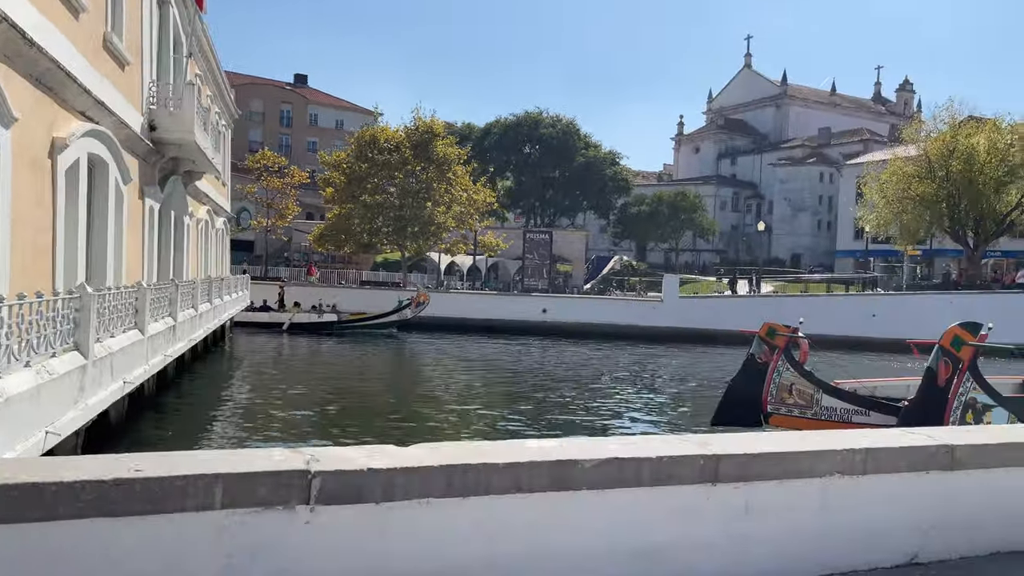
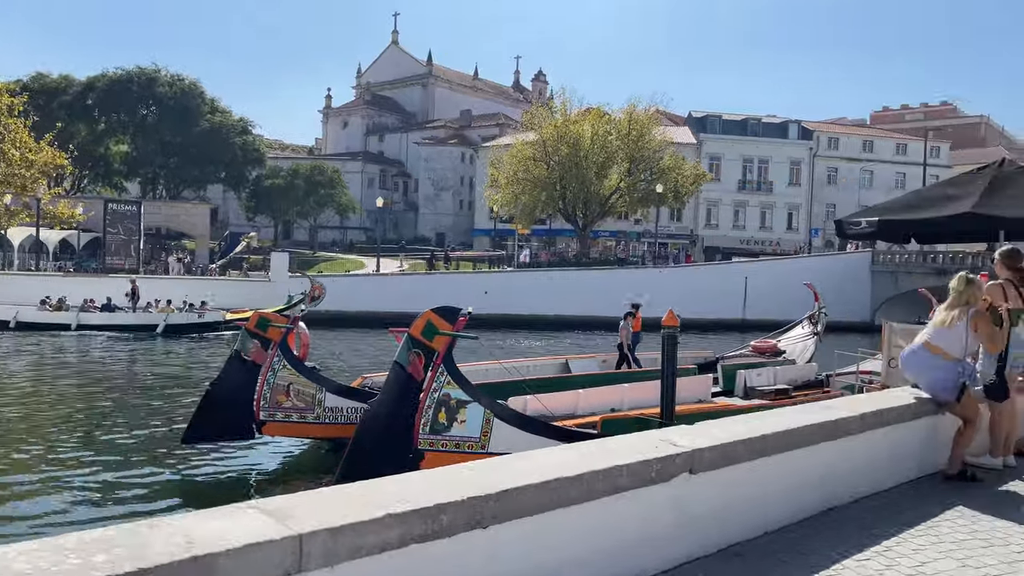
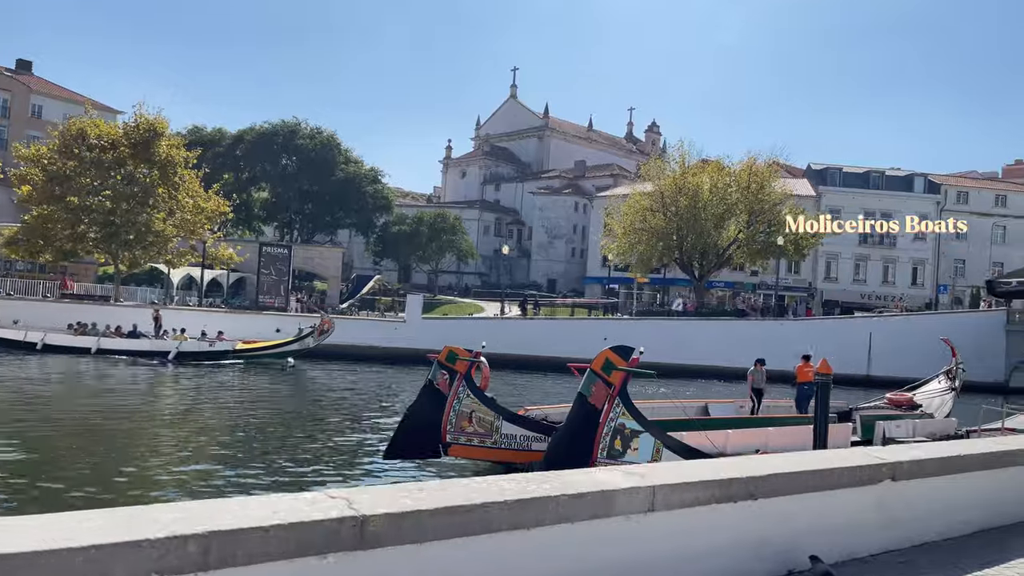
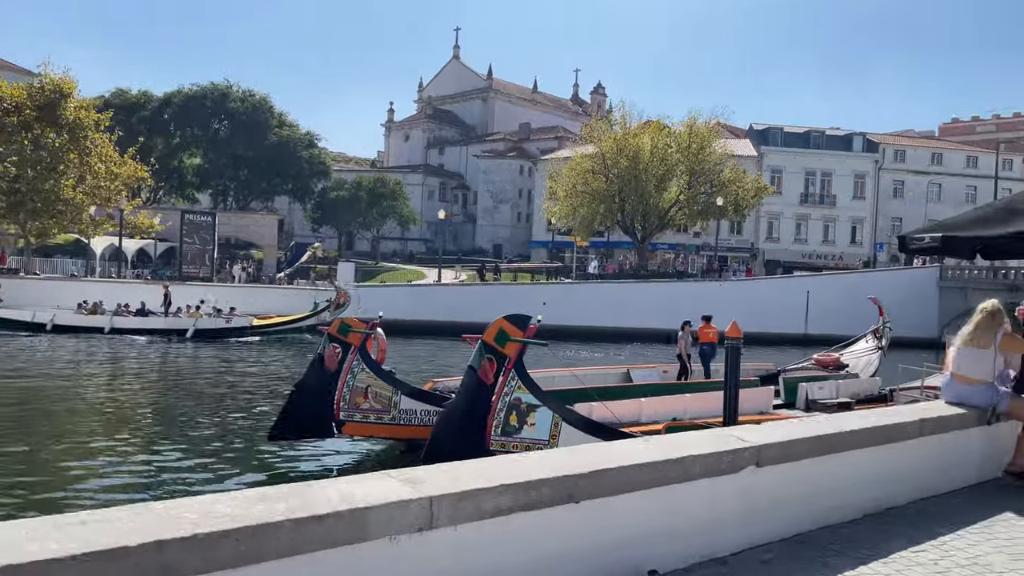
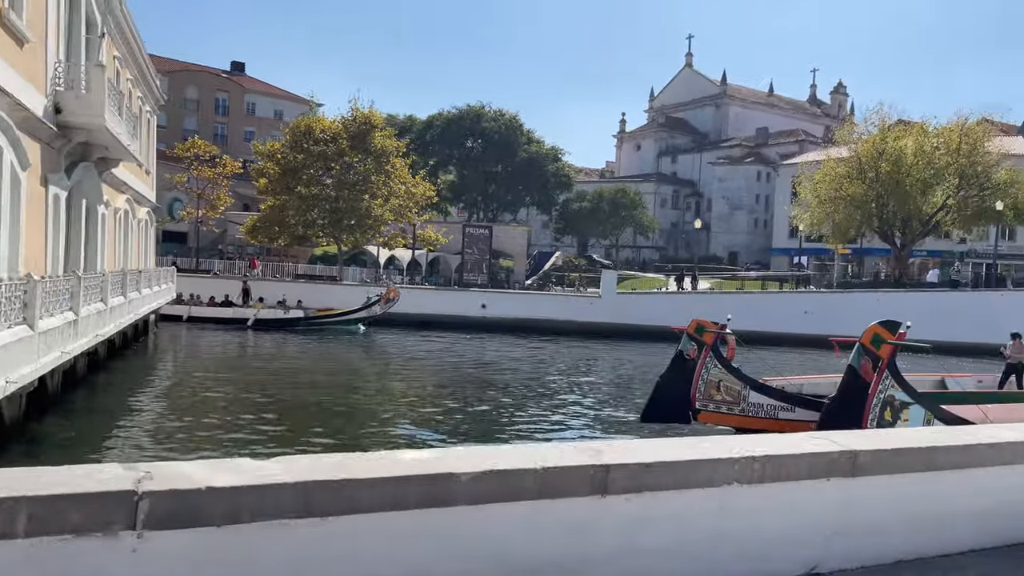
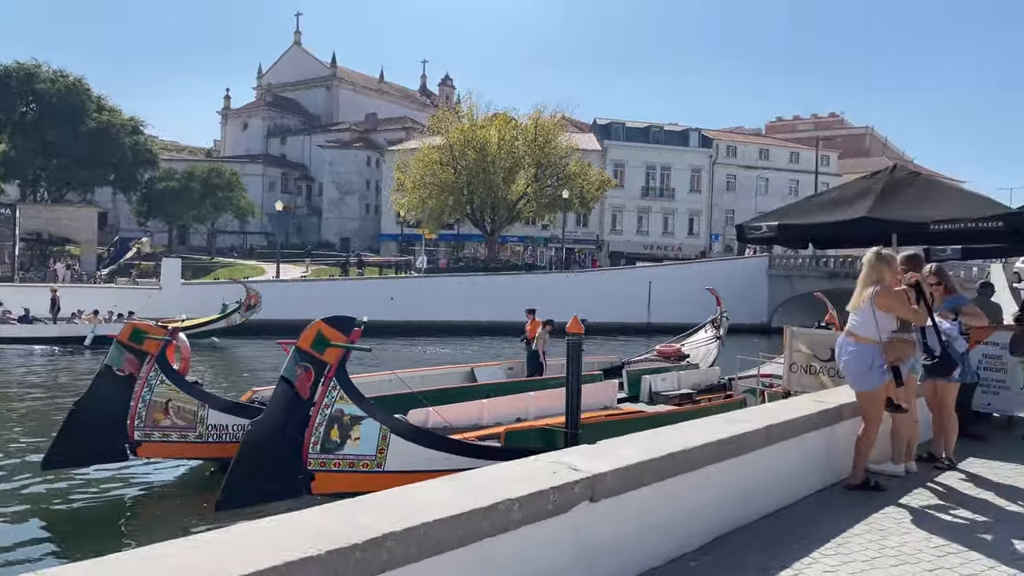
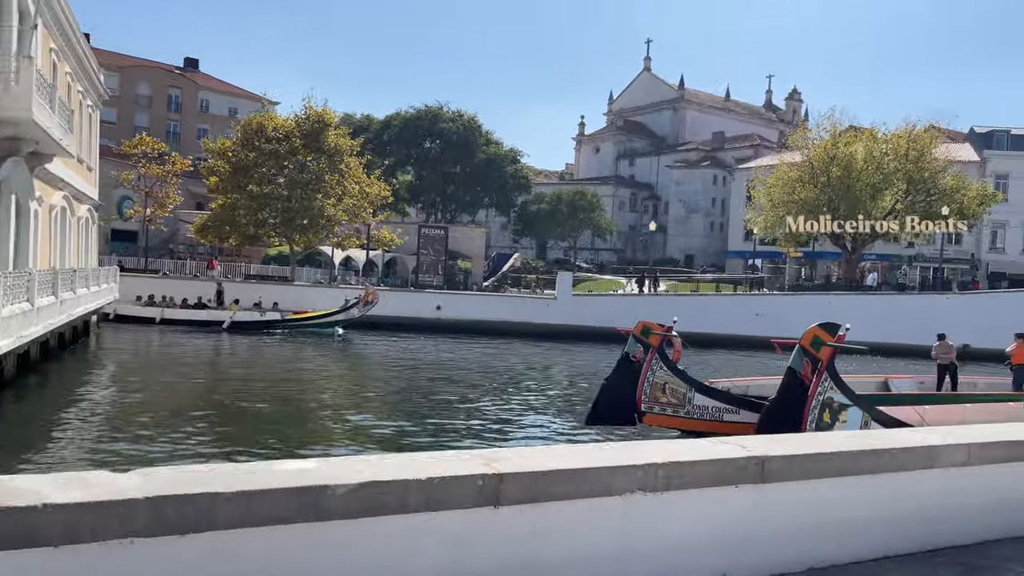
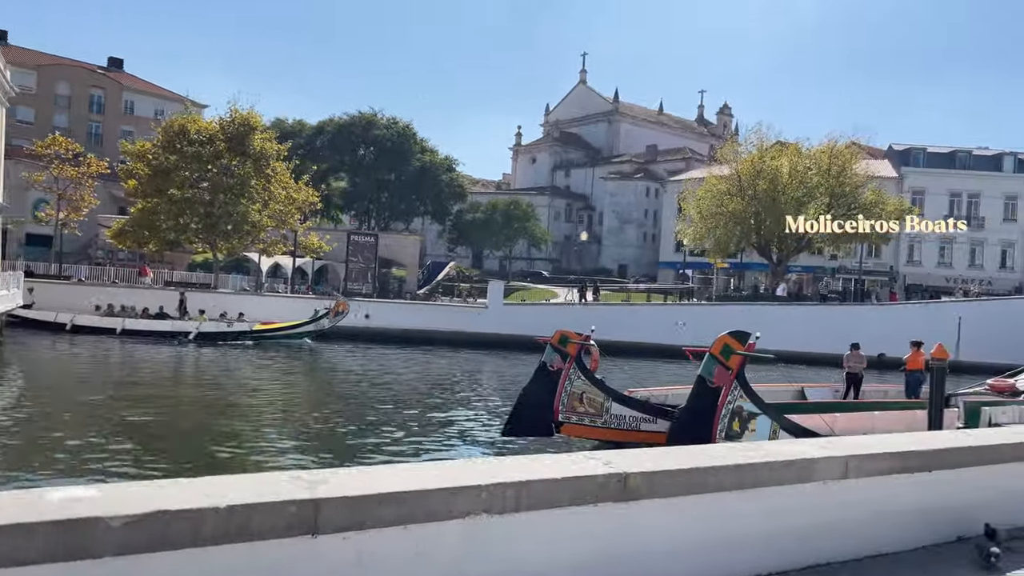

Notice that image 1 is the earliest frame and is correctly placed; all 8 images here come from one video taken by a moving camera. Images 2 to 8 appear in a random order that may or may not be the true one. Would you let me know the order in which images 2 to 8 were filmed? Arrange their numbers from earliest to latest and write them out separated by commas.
5, 7, 8, 3, 4, 2, 6
